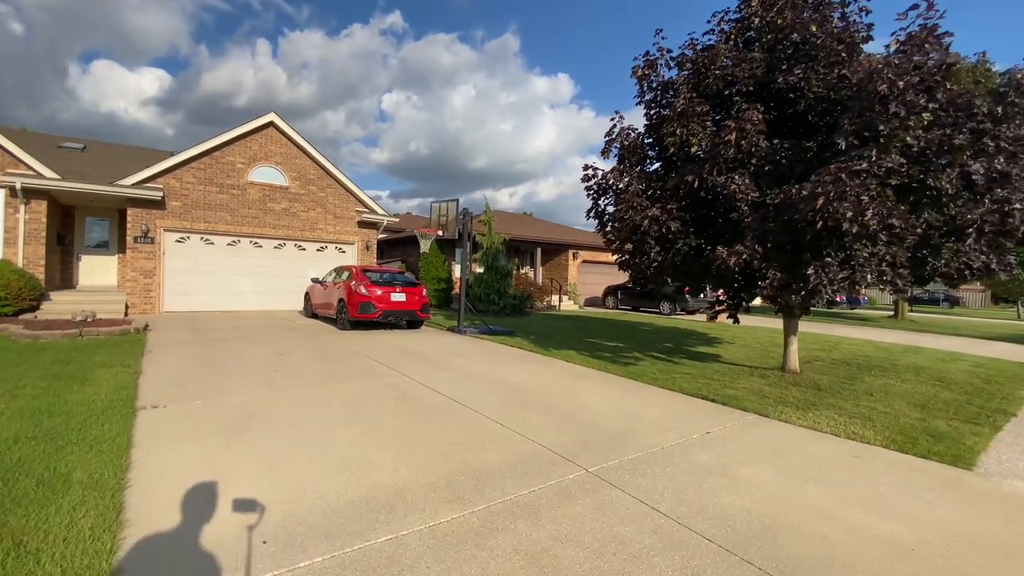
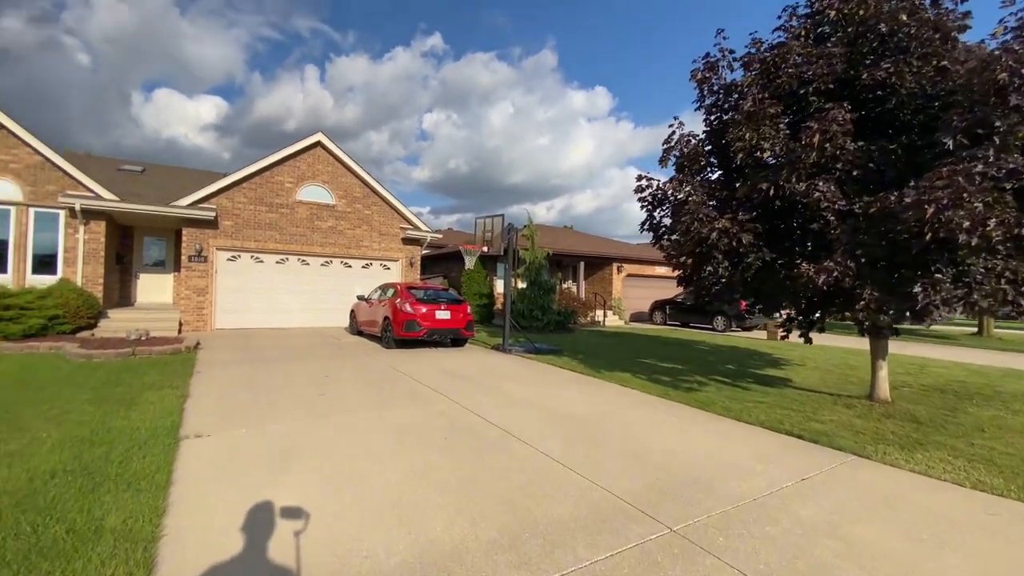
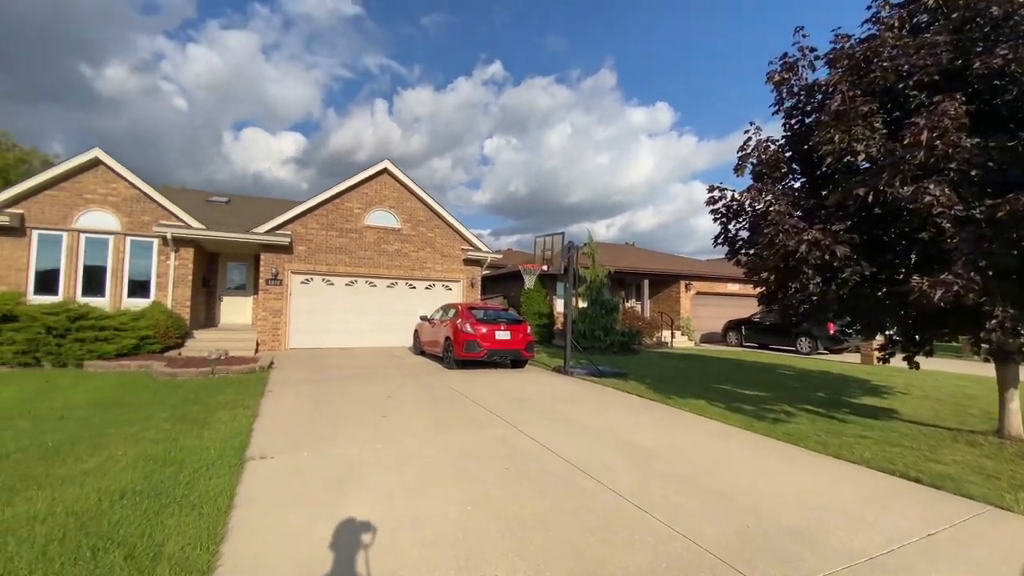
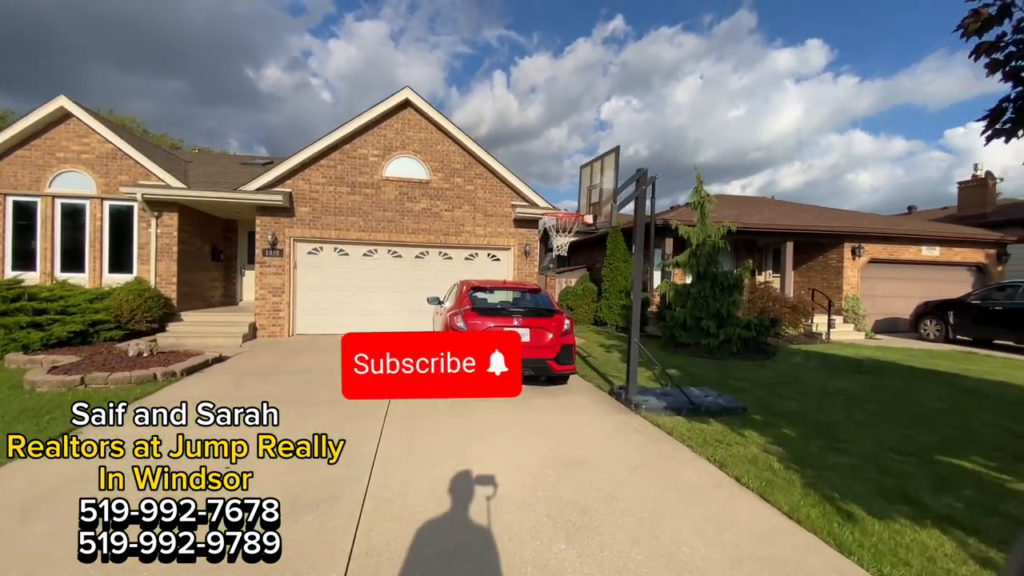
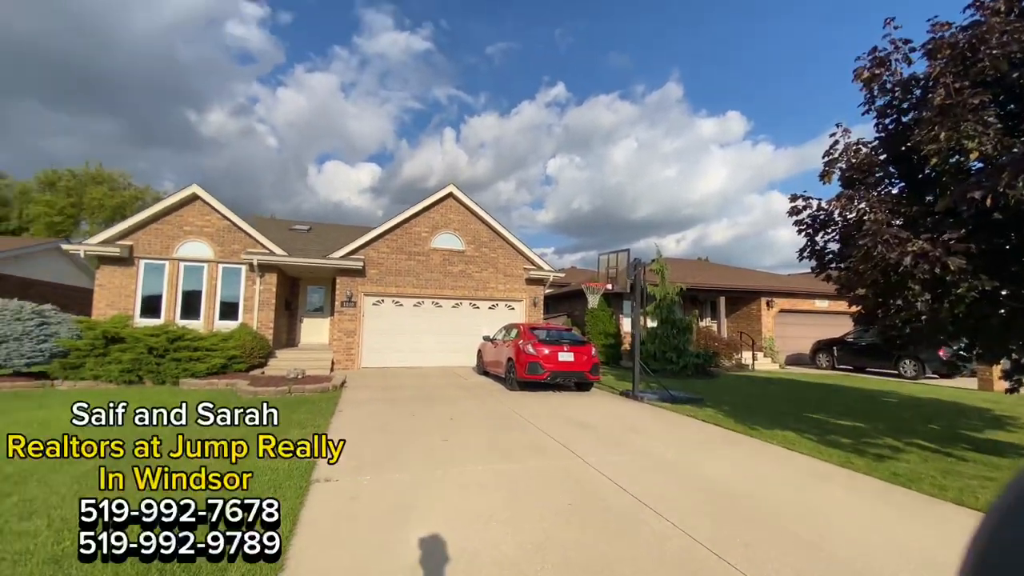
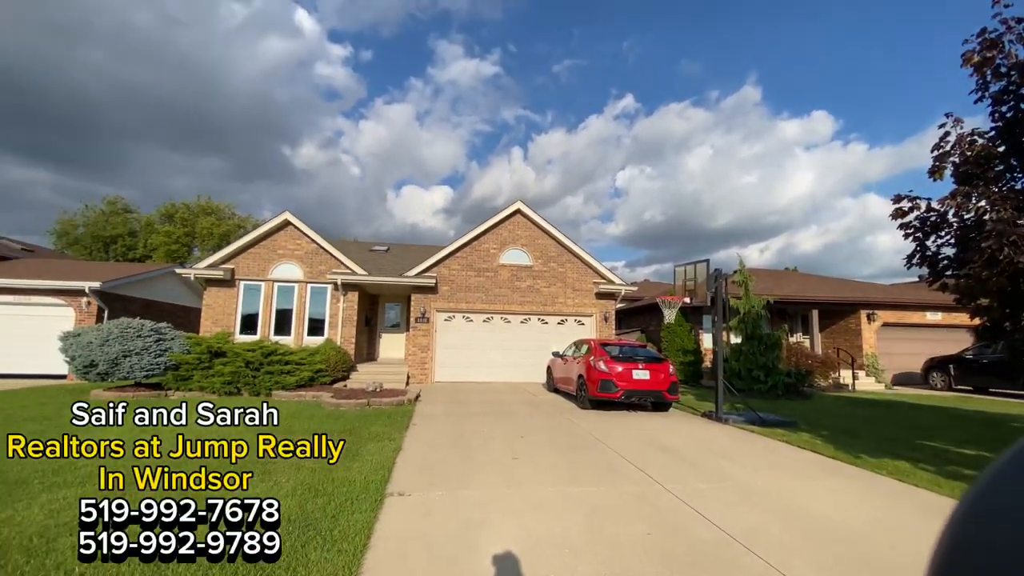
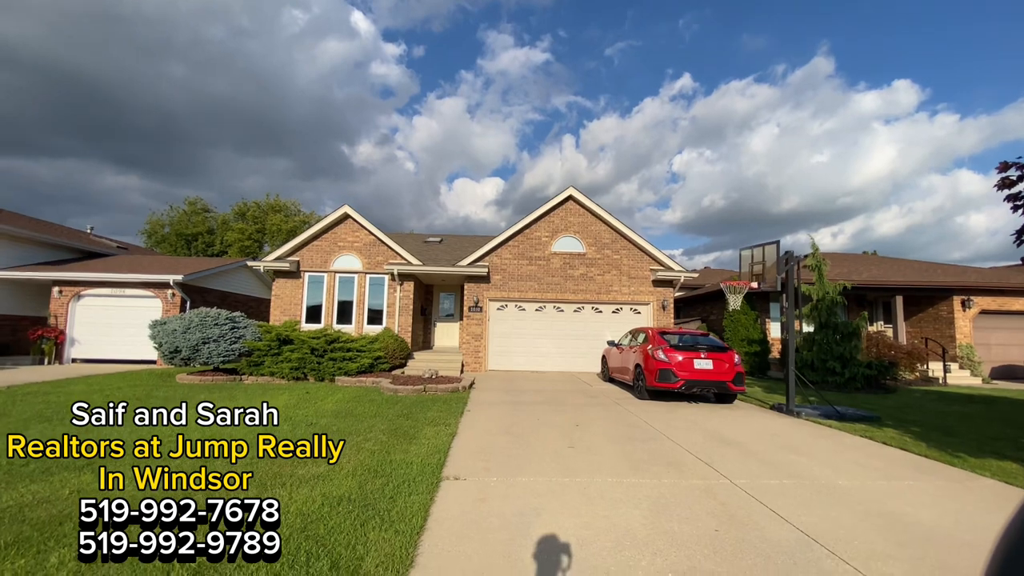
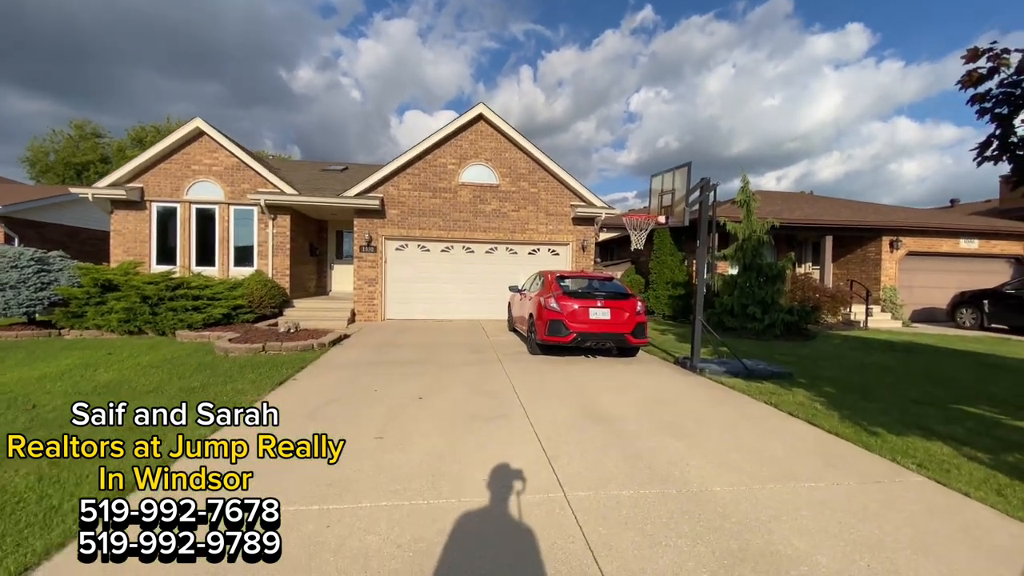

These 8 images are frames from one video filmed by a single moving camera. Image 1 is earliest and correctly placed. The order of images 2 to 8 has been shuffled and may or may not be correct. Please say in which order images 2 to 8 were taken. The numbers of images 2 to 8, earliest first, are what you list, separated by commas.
2, 3, 5, 6, 7, 8, 4
